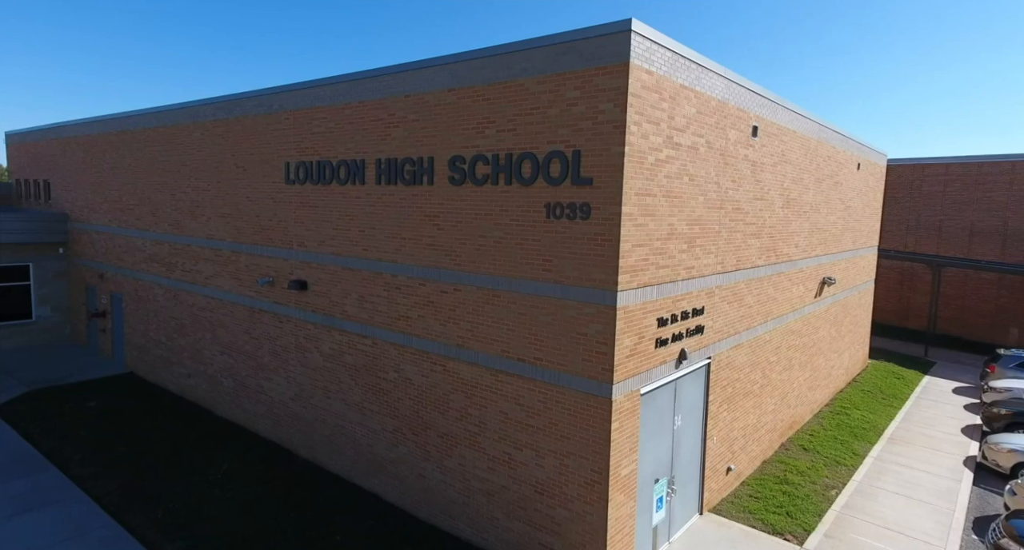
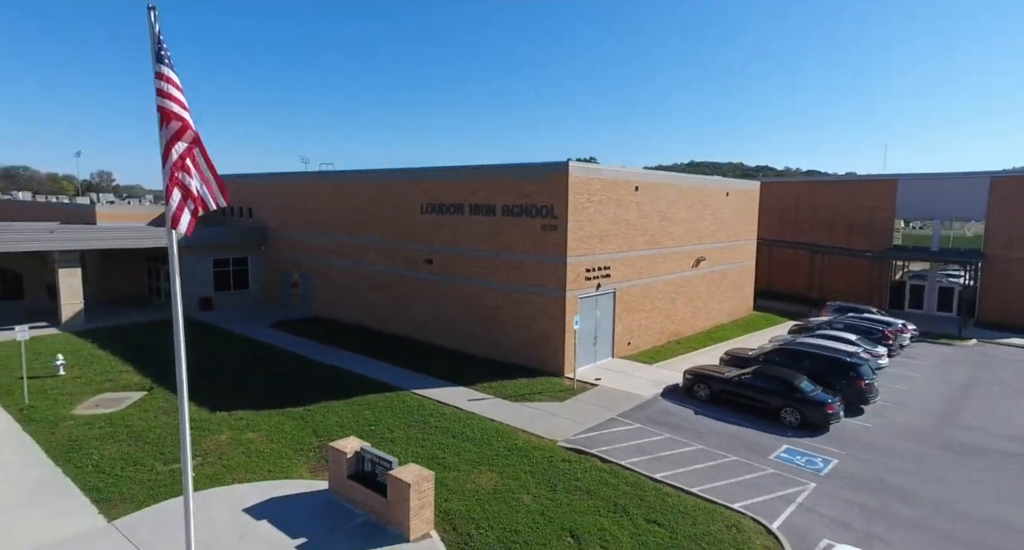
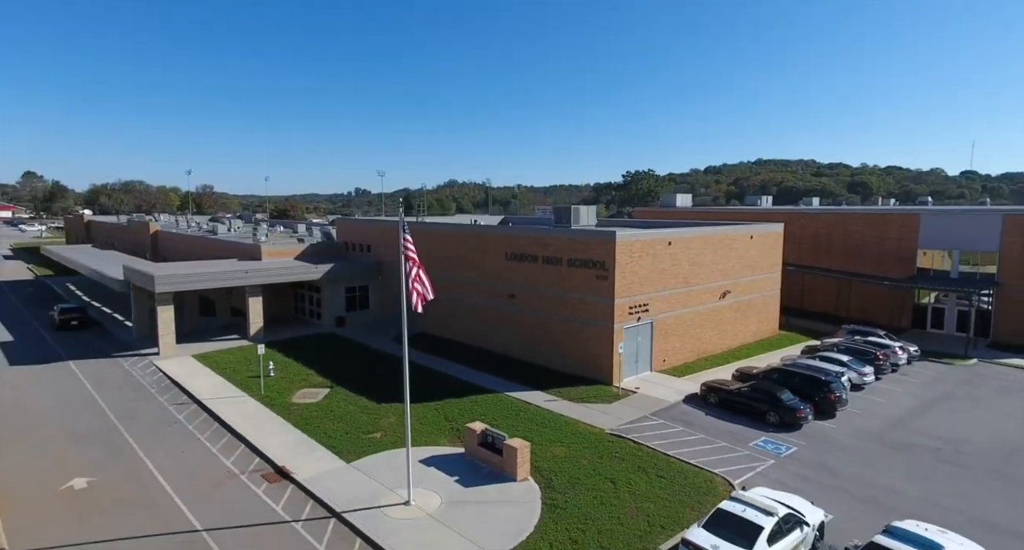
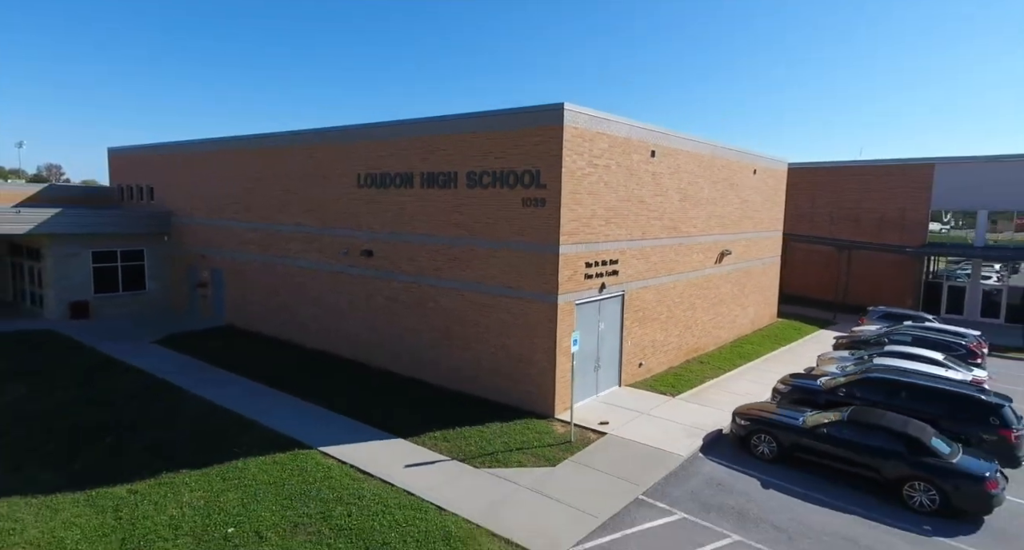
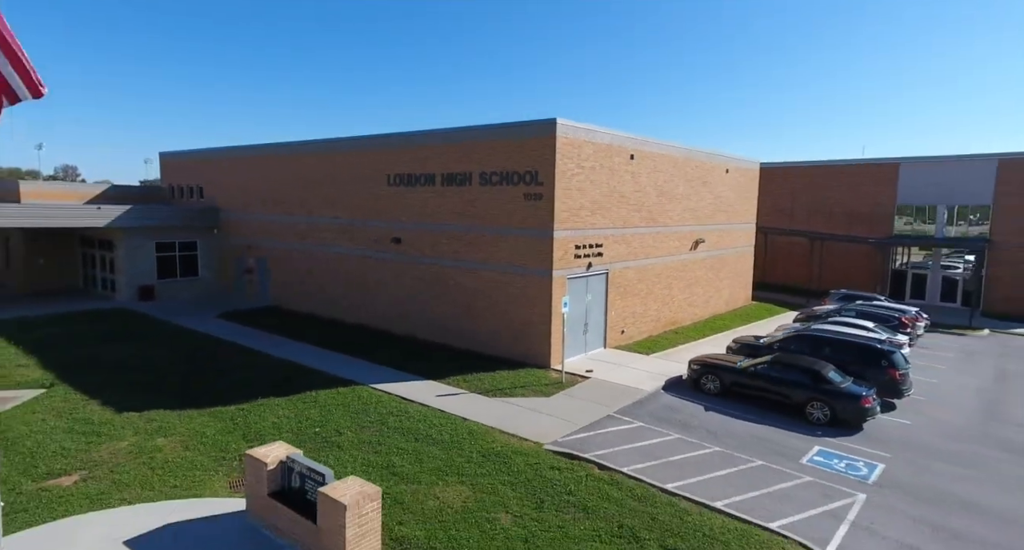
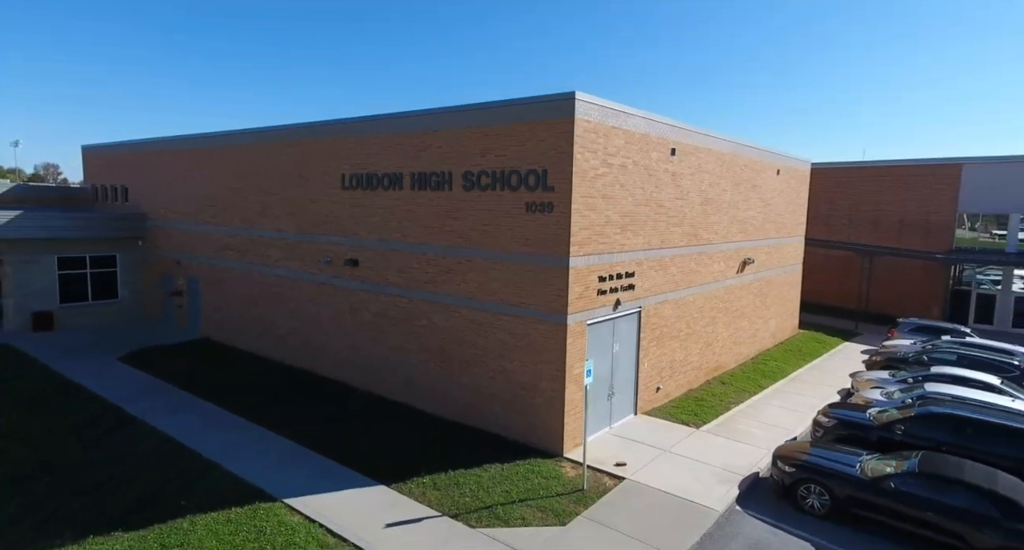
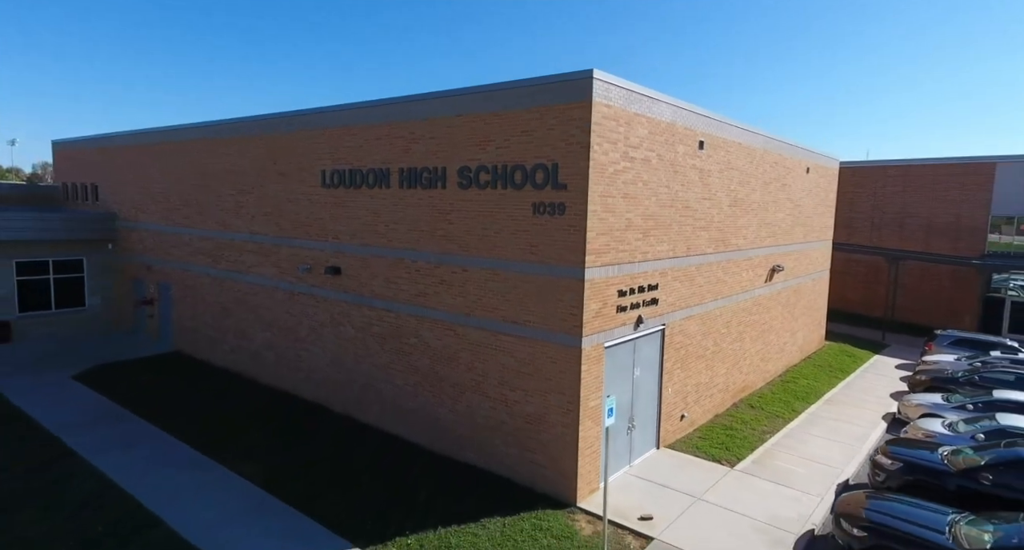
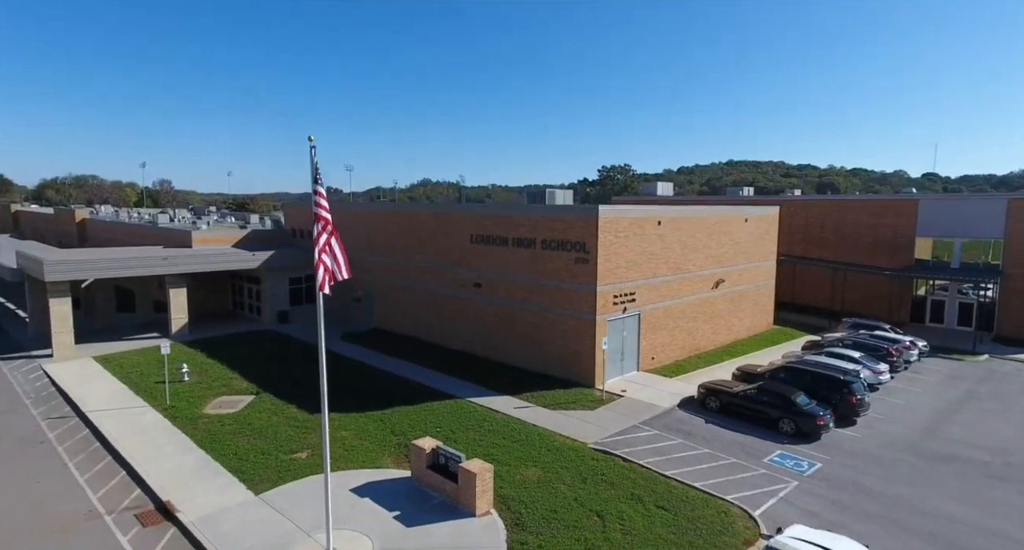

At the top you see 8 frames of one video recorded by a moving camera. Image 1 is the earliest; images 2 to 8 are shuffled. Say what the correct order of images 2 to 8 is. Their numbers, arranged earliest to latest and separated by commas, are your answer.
7, 6, 4, 5, 2, 8, 3
